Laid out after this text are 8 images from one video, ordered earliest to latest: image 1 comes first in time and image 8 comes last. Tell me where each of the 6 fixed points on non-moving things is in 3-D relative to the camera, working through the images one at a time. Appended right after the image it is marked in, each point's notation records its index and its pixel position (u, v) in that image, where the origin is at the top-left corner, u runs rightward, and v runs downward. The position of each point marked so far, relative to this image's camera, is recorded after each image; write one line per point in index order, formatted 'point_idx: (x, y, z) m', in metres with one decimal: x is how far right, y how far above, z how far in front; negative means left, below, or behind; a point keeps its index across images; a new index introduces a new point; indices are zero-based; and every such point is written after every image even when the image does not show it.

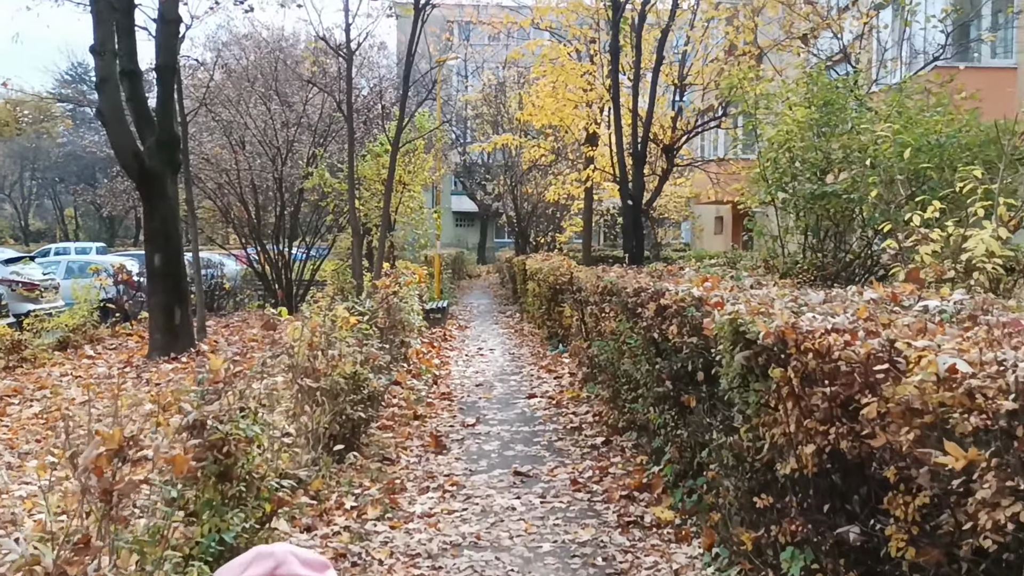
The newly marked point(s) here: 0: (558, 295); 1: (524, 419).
0: (+0.8, -0.1, +15.8) m
1: (+0.1, -1.4, +10.1) m
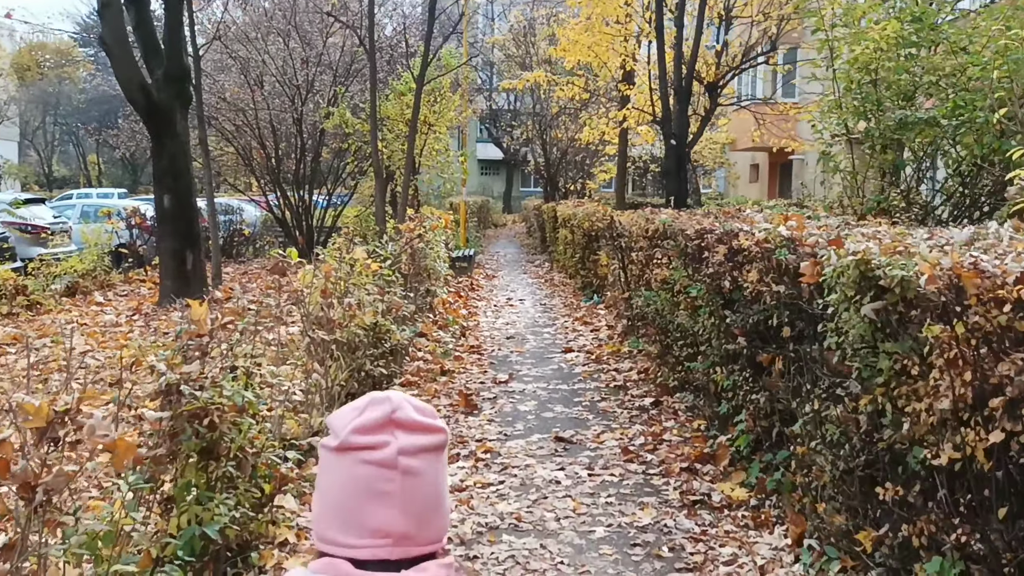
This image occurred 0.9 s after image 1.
0: (+1.3, +0.7, +14.8) m
1: (+0.5, -0.8, +9.2) m
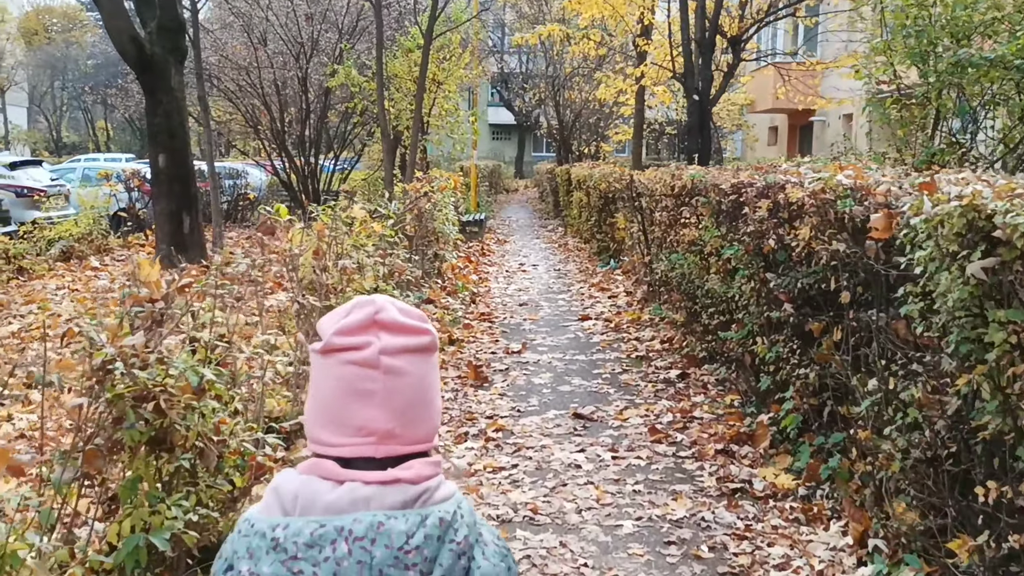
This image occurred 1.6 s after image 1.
0: (+1.5, +1.2, +14.1) m
1: (+0.6, -0.5, +8.6) m
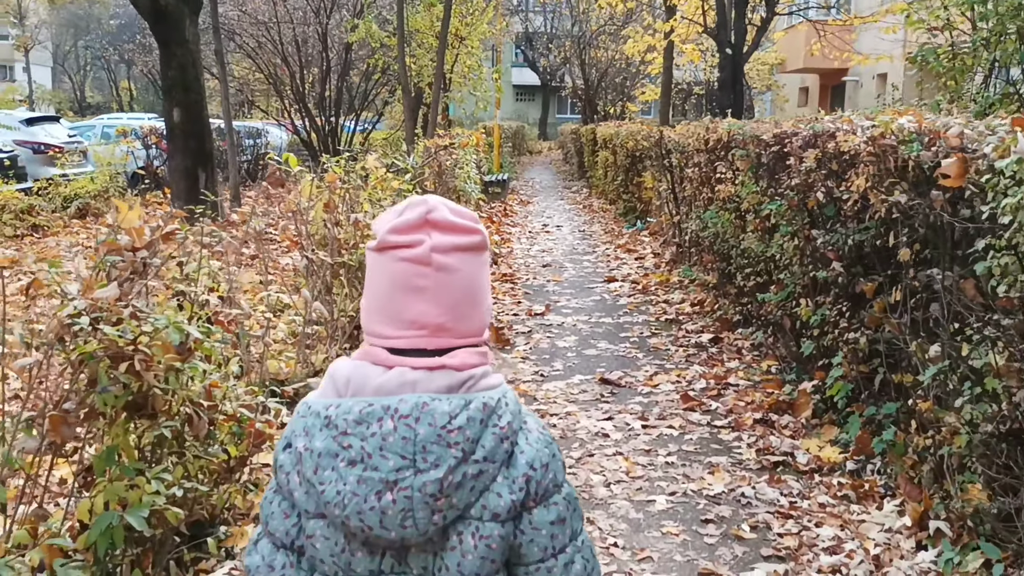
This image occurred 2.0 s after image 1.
0: (+1.8, +1.8, +13.7) m
1: (+0.8, -0.2, +8.2) m
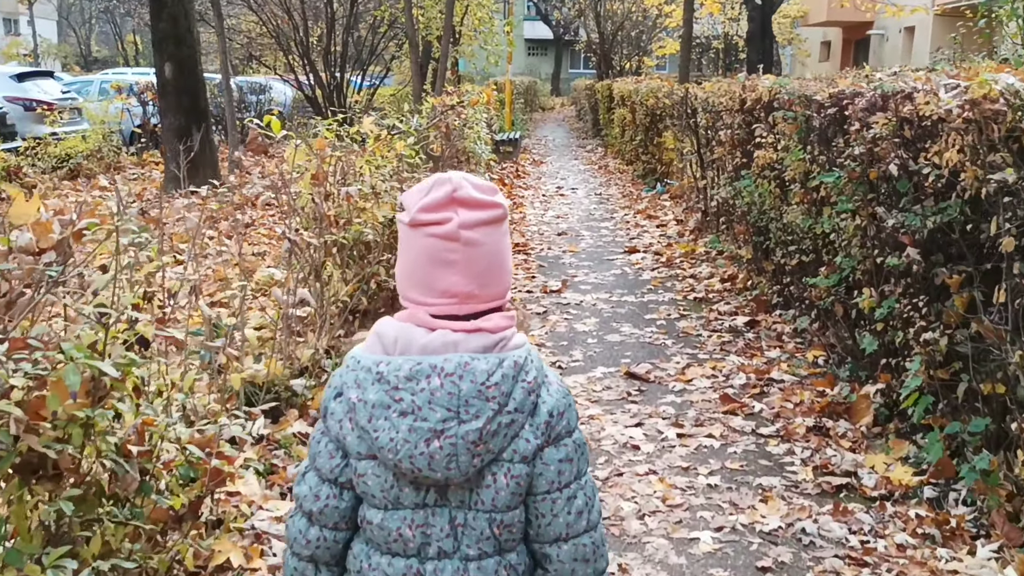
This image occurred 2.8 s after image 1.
0: (+2.0, +2.2, +12.9) m
1: (+0.9, 0.0, +7.5) m
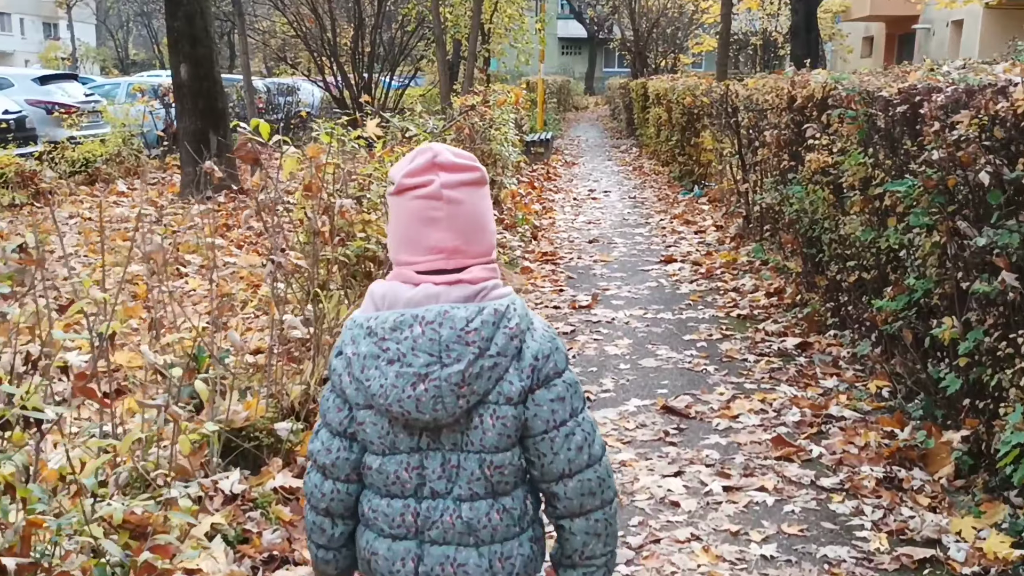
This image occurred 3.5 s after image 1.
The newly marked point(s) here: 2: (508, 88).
0: (+2.4, +2.1, +12.2) m
1: (+1.1, -0.1, +6.9) m
2: (-0.1, +3.2, +15.5) m
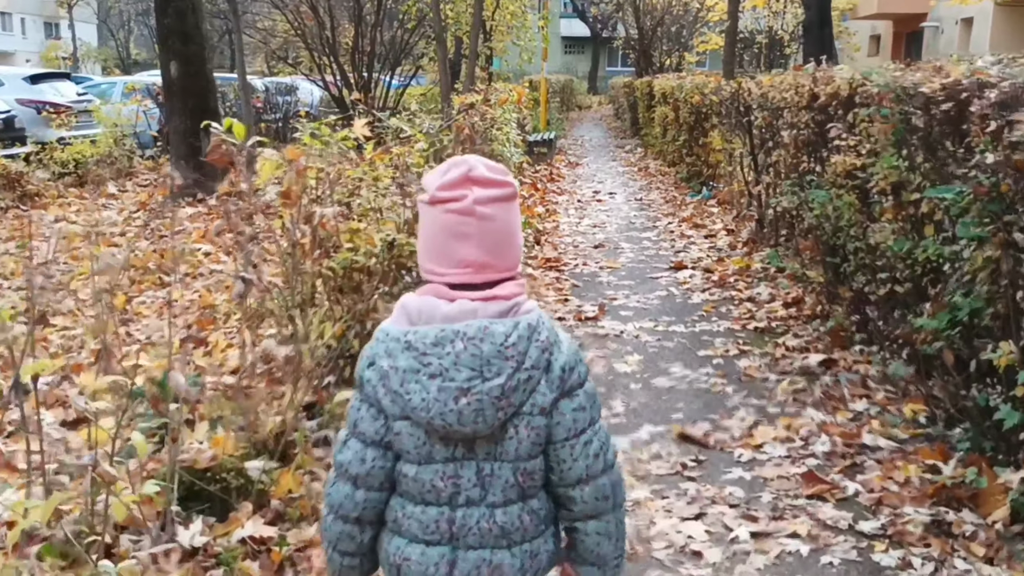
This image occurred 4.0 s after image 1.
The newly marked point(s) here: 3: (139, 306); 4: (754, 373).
0: (+2.4, +2.0, +11.8) m
1: (+1.1, -0.1, +6.5) m
2: (0.0, +3.2, +15.1) m
3: (-2.3, -0.1, +6.0) m
4: (+1.3, -0.4, +5.0) m
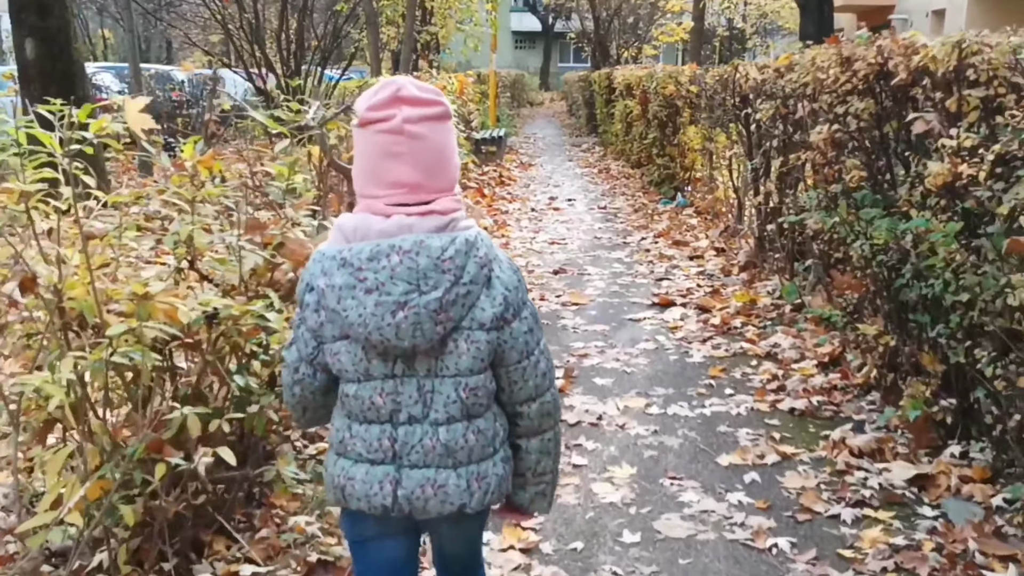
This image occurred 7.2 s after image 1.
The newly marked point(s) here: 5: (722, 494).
0: (+1.8, +1.8, +10.0) m
1: (+0.8, -0.4, +4.7) m
2: (-0.8, +2.9, +13.1) m
3: (-2.6, -0.4, +4.0) m
4: (+1.0, -0.7, +3.2) m
5: (+0.7, -0.7, +3.3) m
